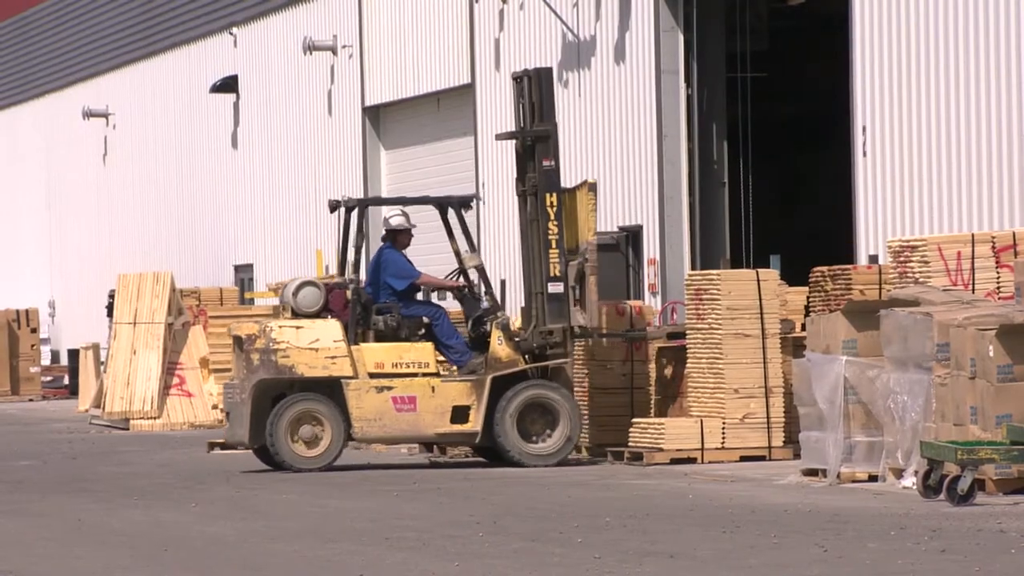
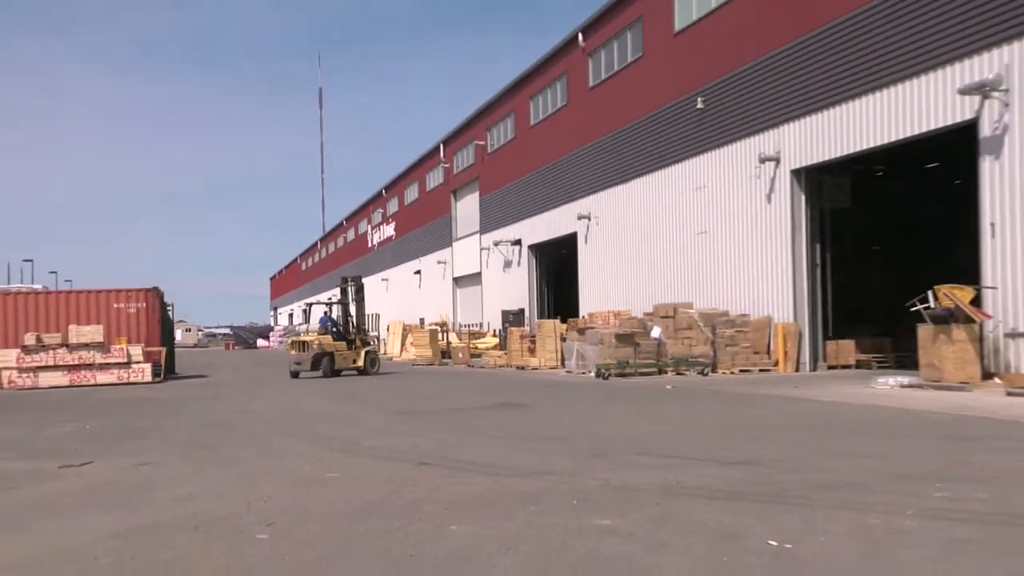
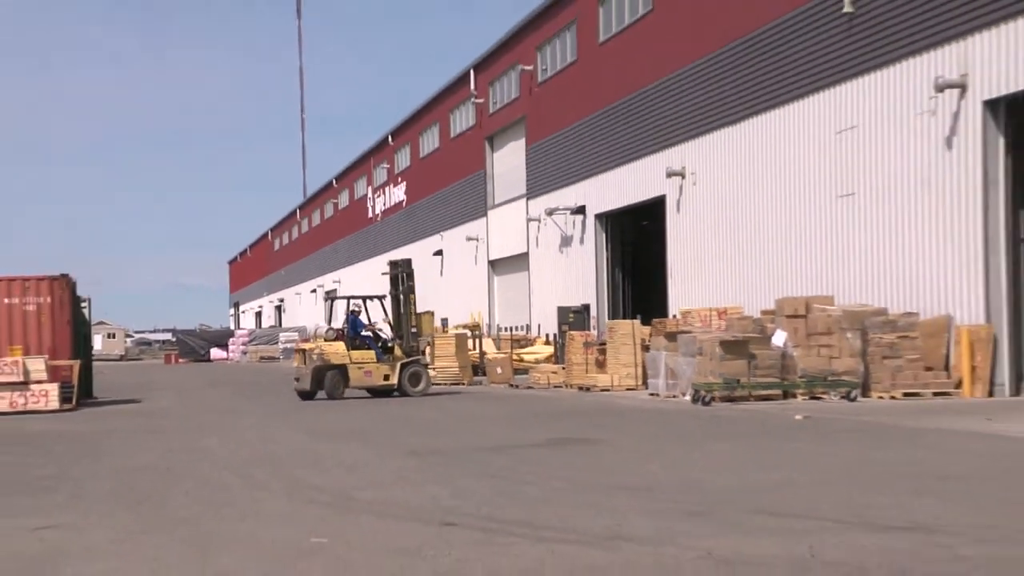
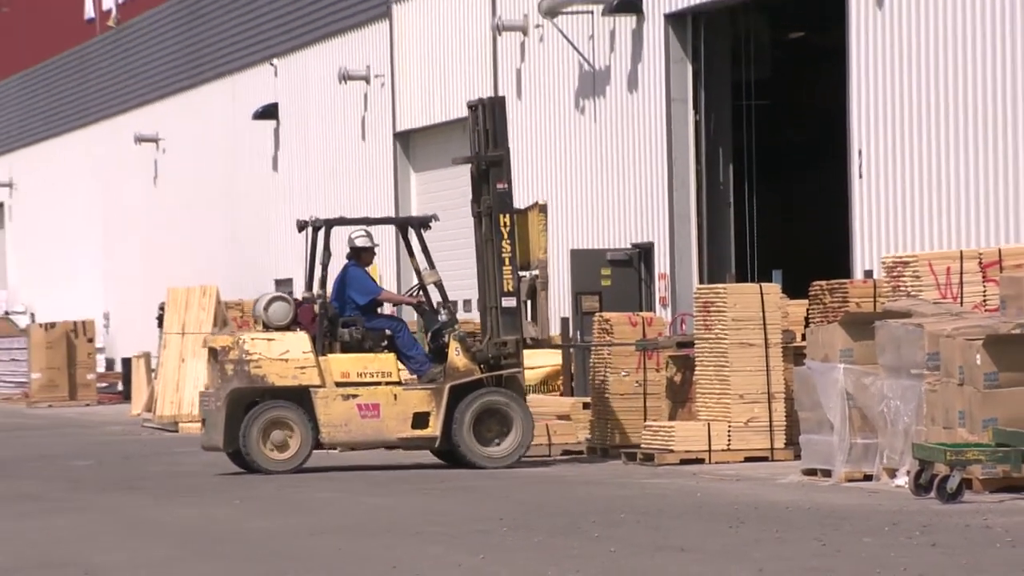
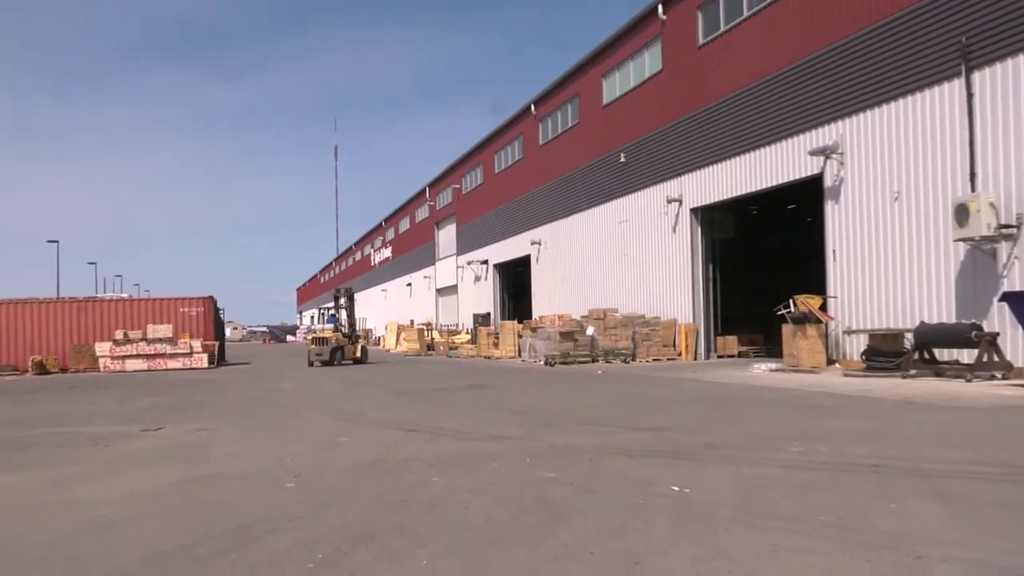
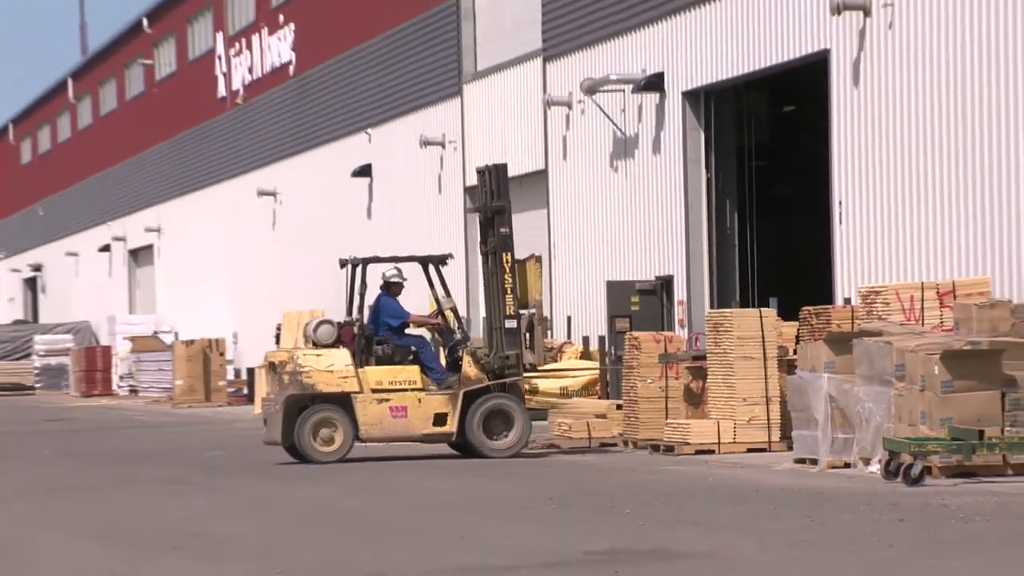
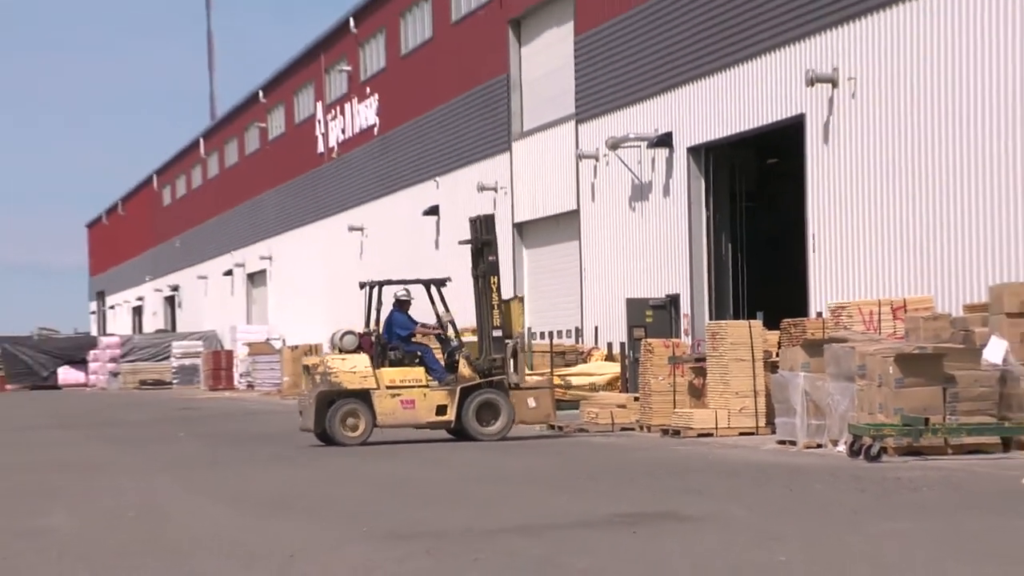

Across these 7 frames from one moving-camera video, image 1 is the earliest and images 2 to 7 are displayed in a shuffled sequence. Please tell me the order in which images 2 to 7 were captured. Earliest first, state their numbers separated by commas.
4, 6, 7, 3, 2, 5
